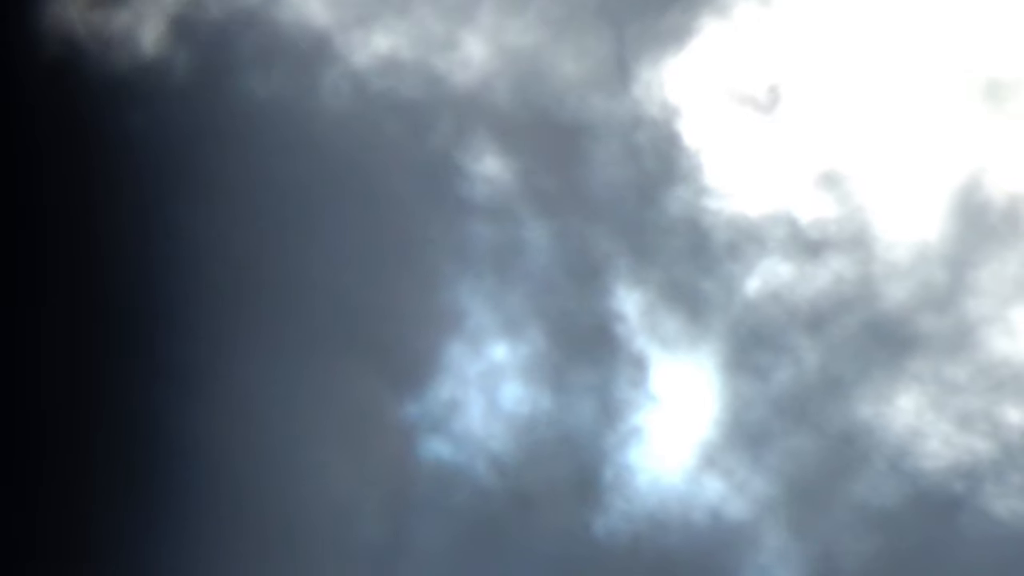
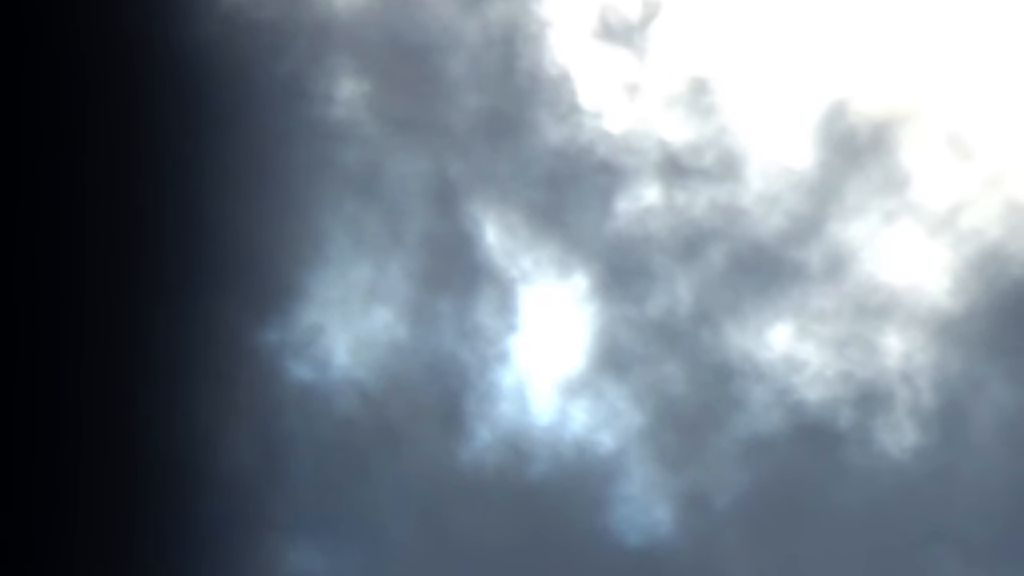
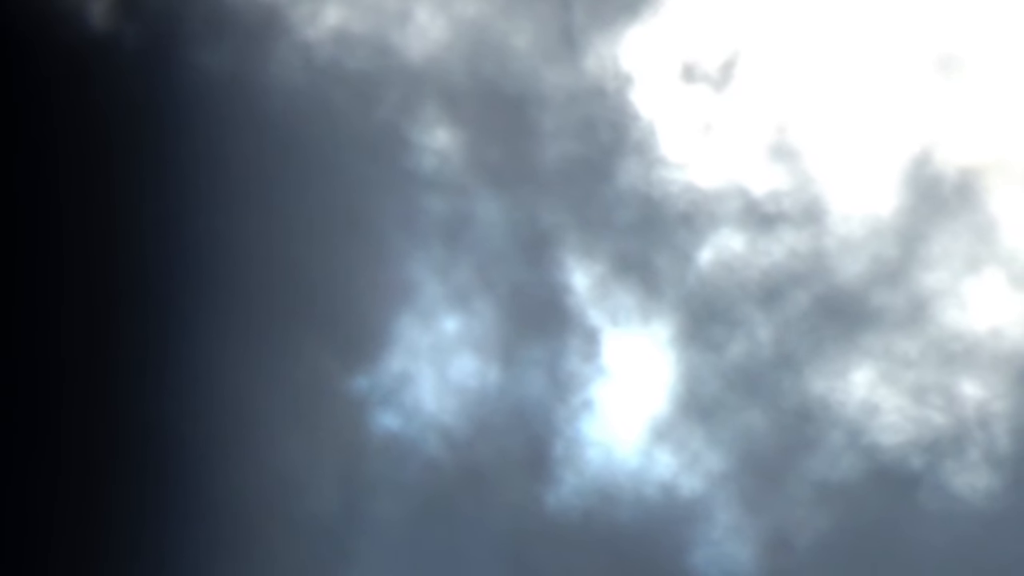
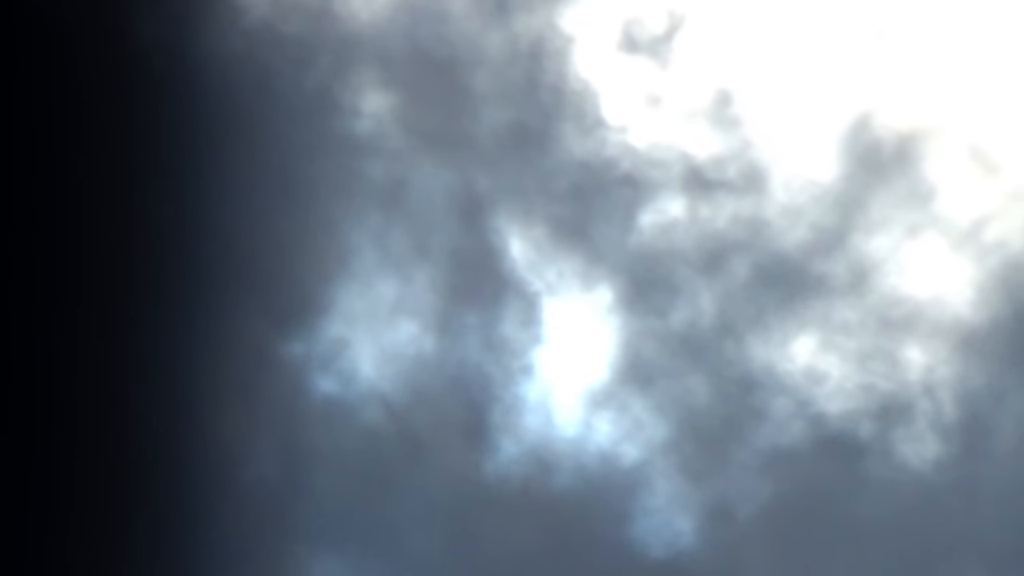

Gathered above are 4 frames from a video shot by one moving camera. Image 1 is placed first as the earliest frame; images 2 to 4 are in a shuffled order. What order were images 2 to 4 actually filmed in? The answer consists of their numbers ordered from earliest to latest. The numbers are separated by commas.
3, 4, 2
